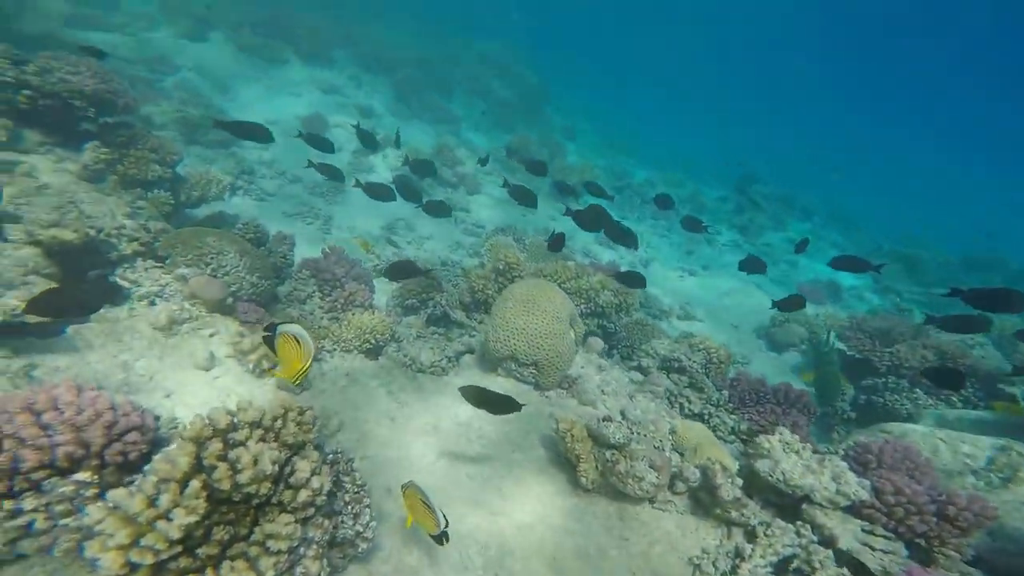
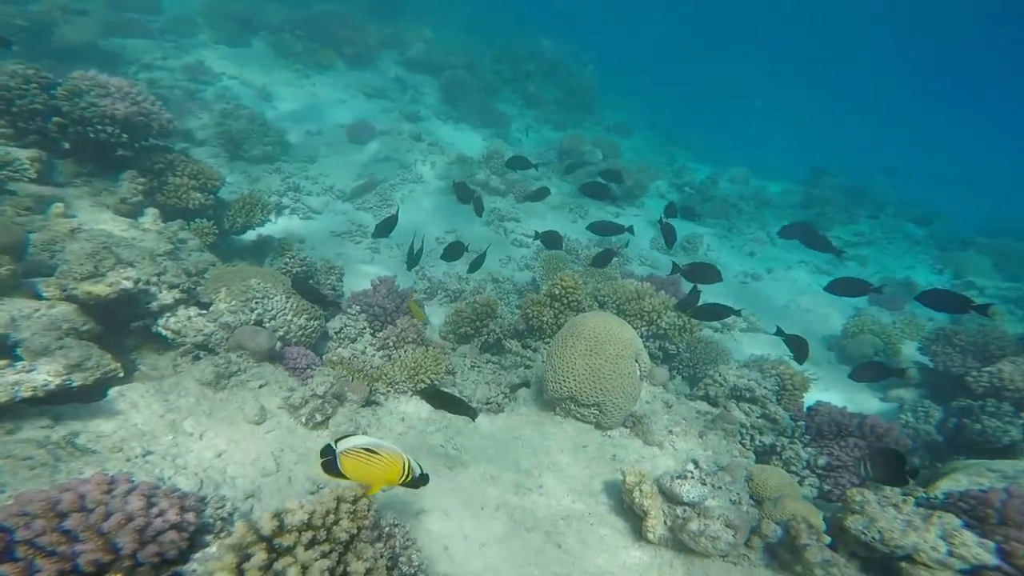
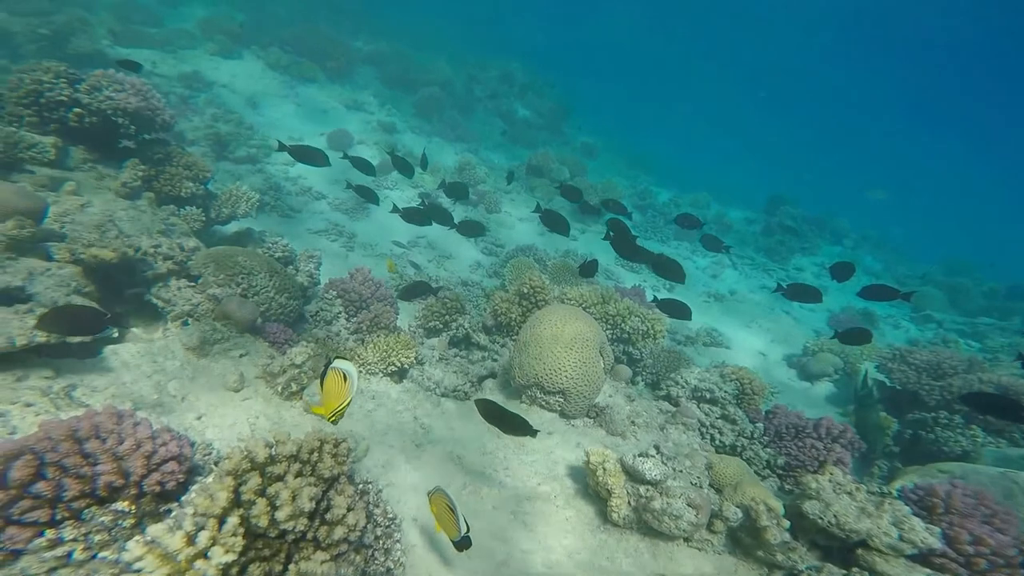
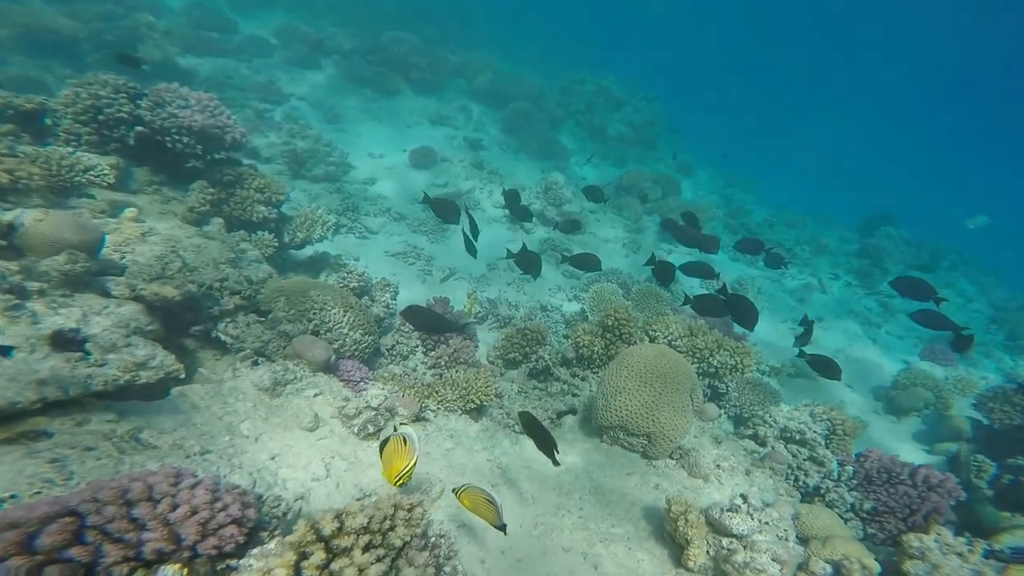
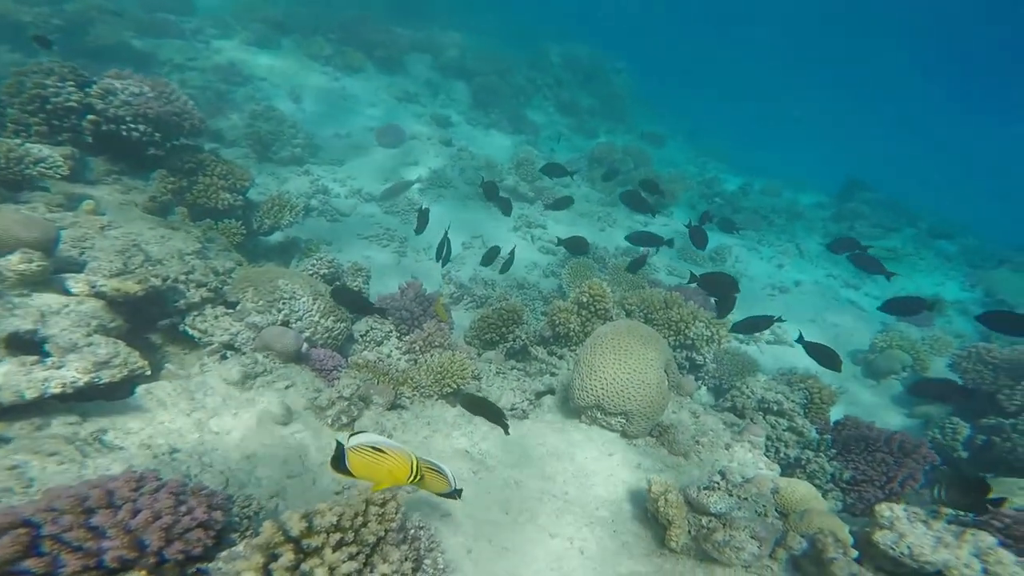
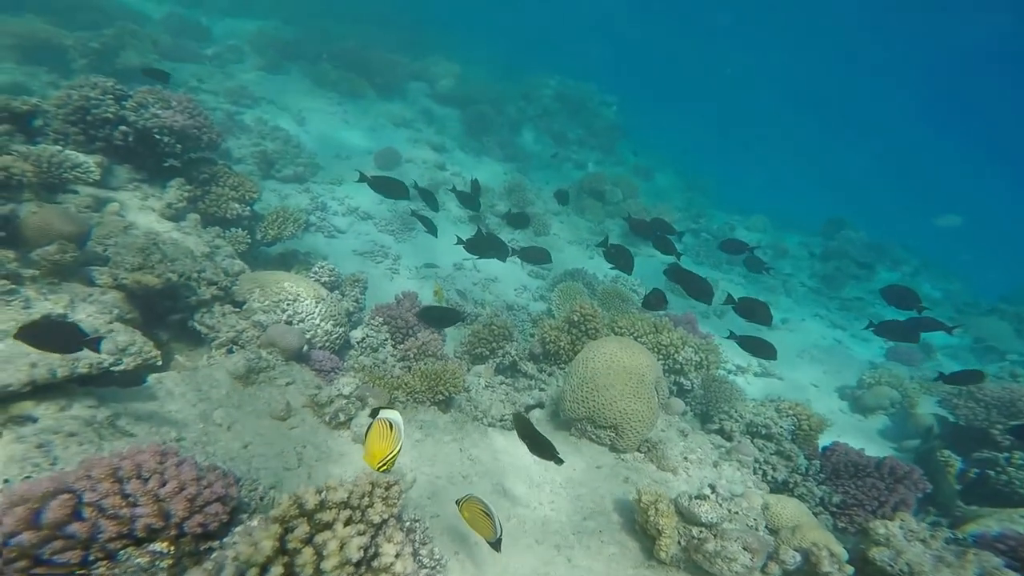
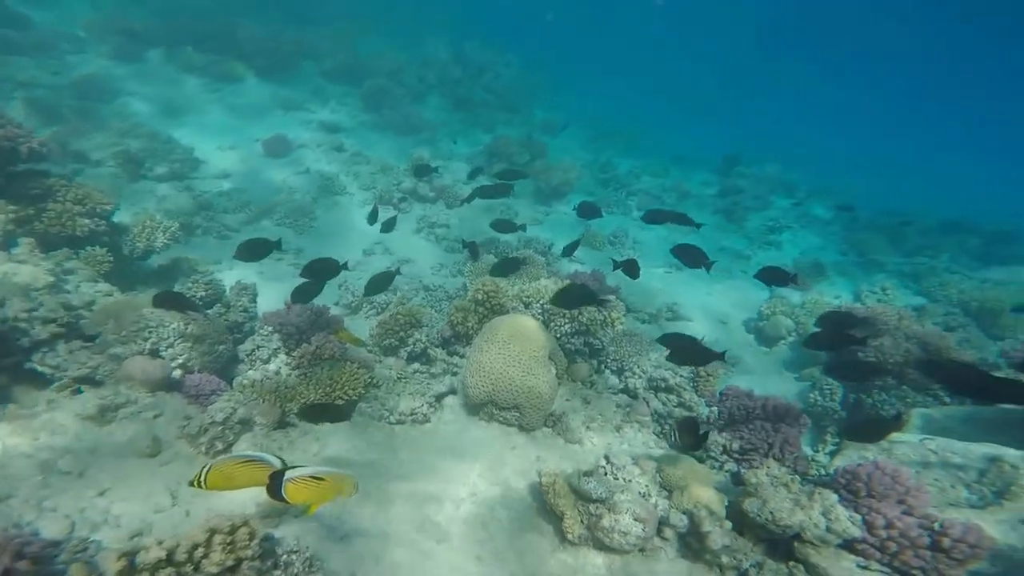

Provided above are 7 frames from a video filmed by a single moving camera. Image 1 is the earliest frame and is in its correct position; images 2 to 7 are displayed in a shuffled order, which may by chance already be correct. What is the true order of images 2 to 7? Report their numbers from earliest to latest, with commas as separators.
3, 6, 4, 5, 2, 7
